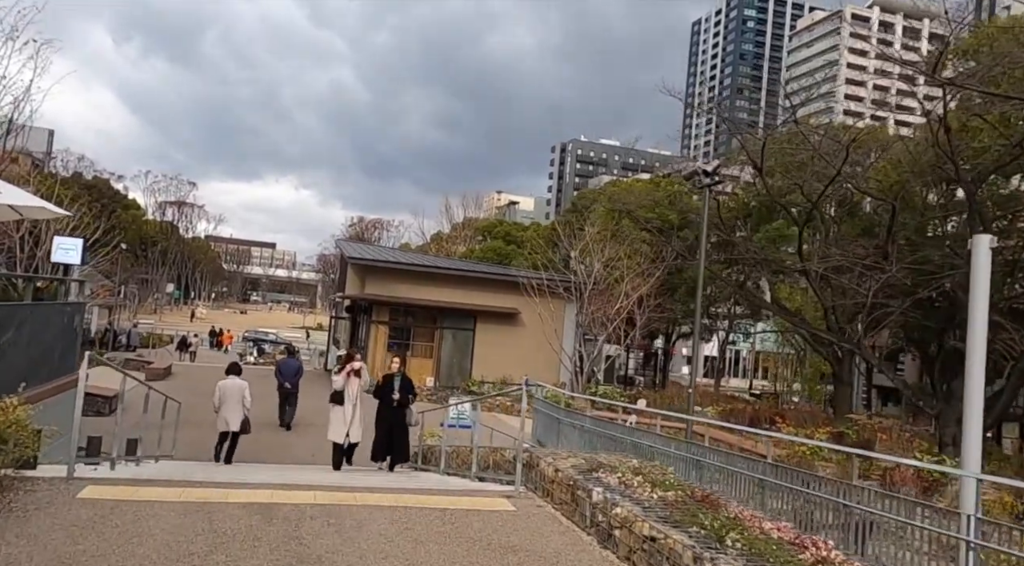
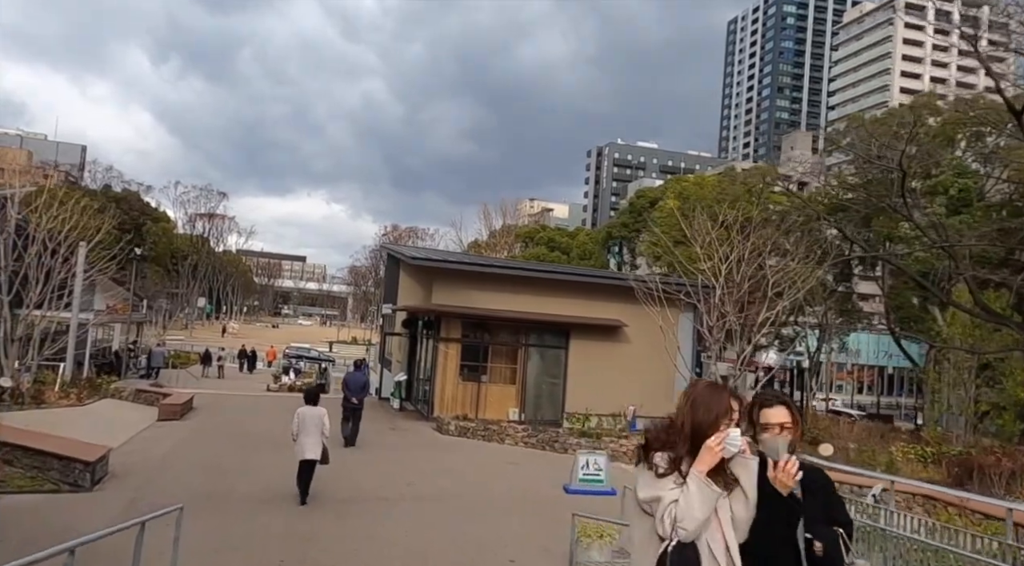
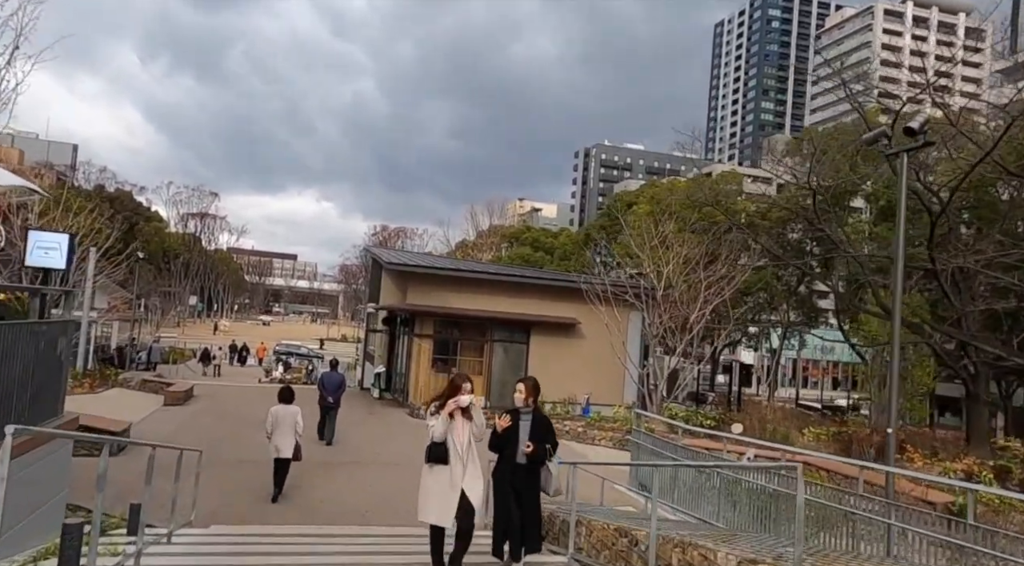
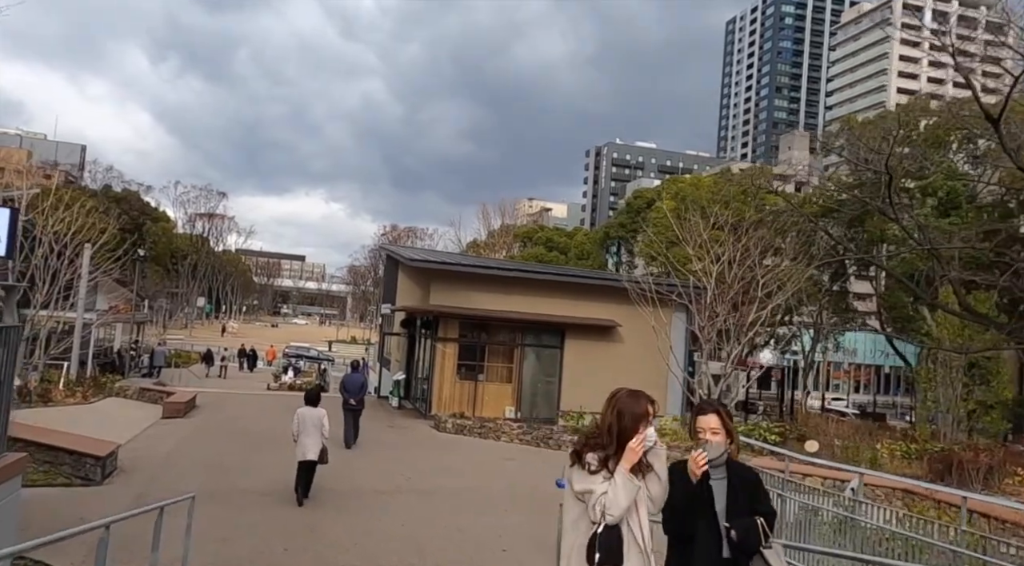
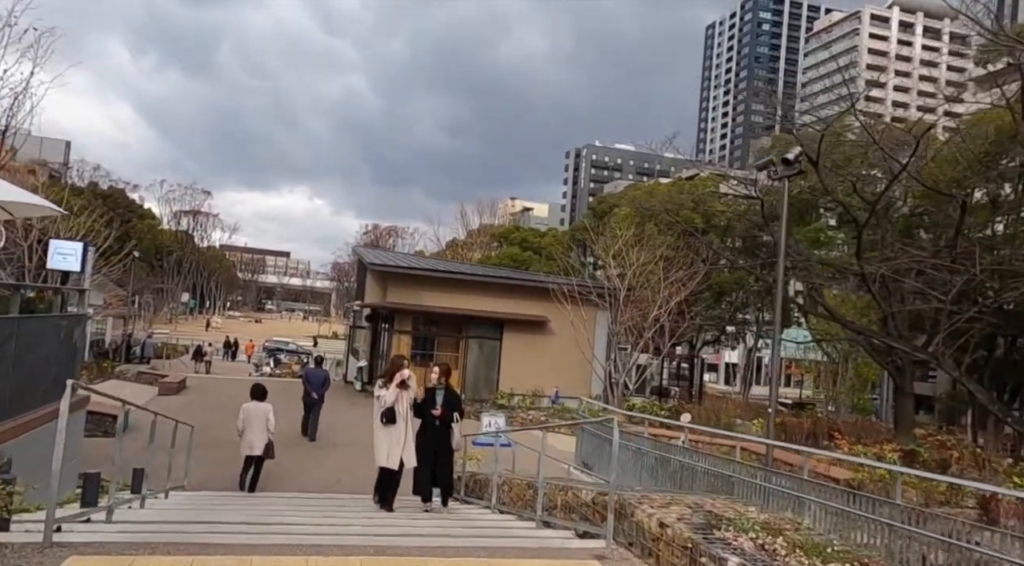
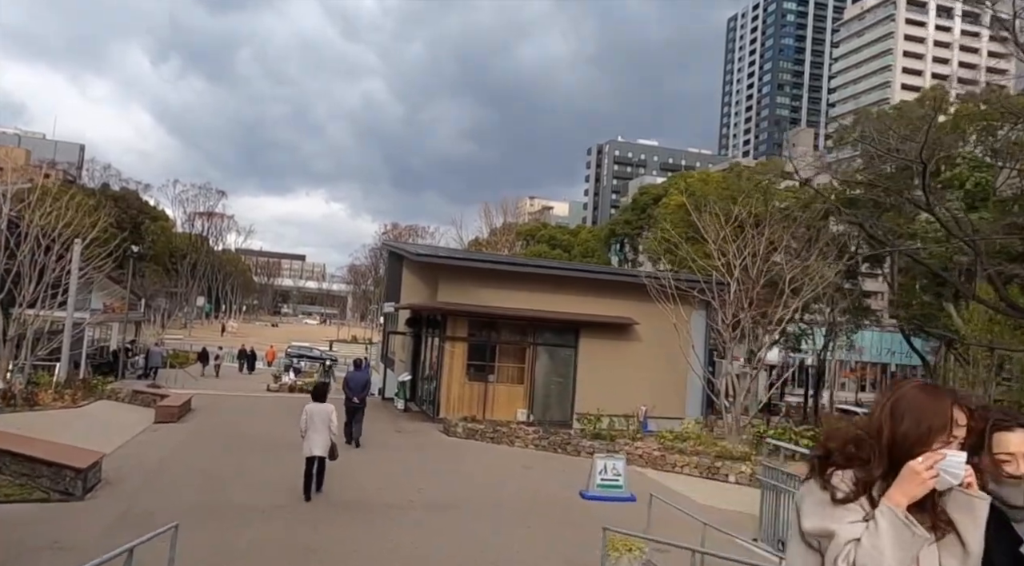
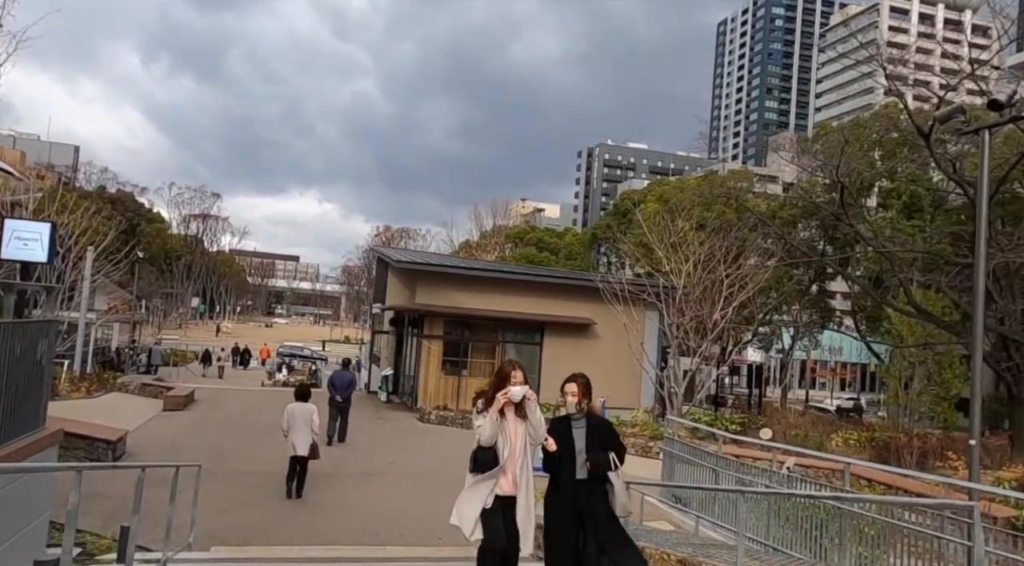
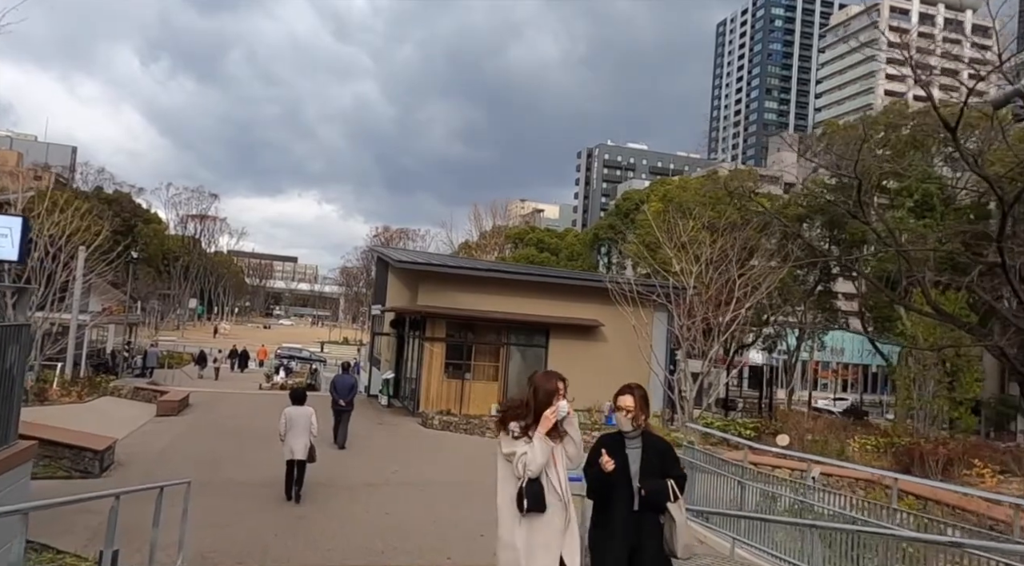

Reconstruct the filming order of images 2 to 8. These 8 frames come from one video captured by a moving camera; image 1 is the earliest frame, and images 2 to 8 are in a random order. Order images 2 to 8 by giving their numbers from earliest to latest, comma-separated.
5, 3, 7, 8, 4, 2, 6
